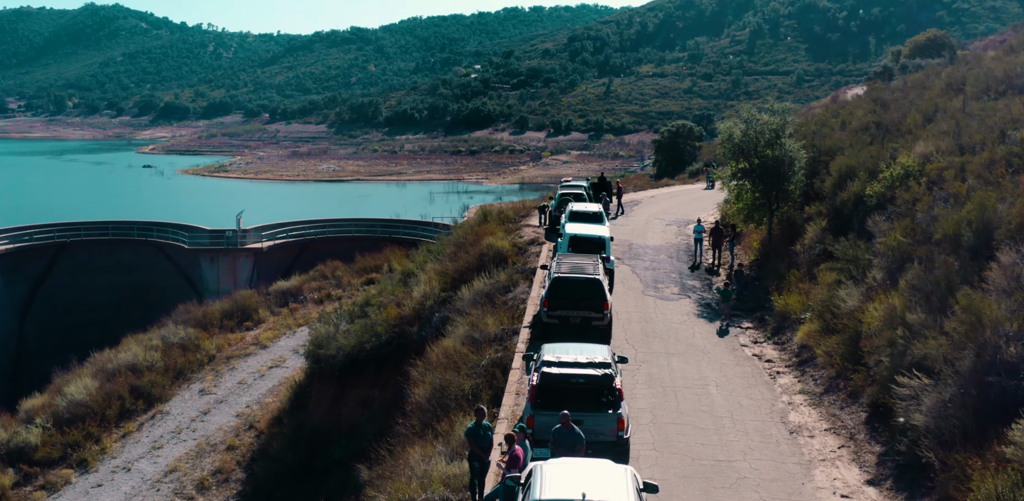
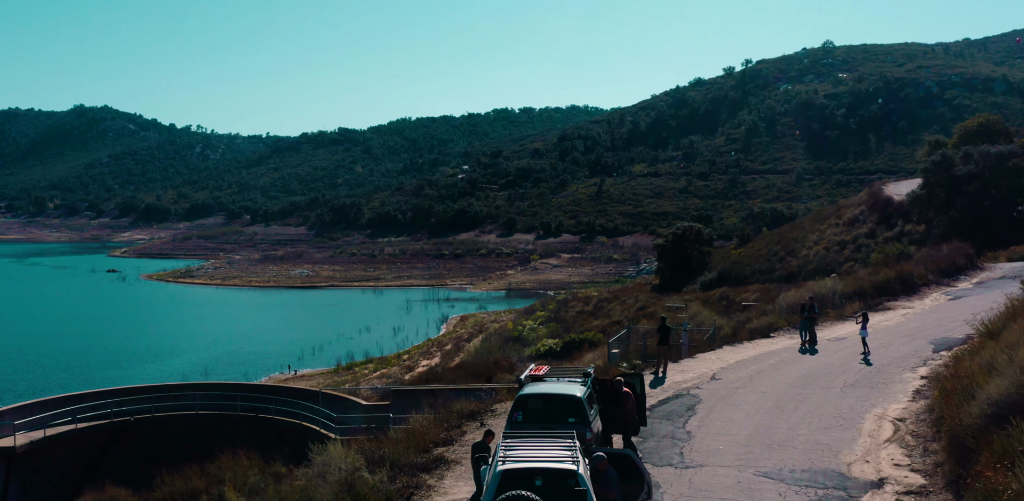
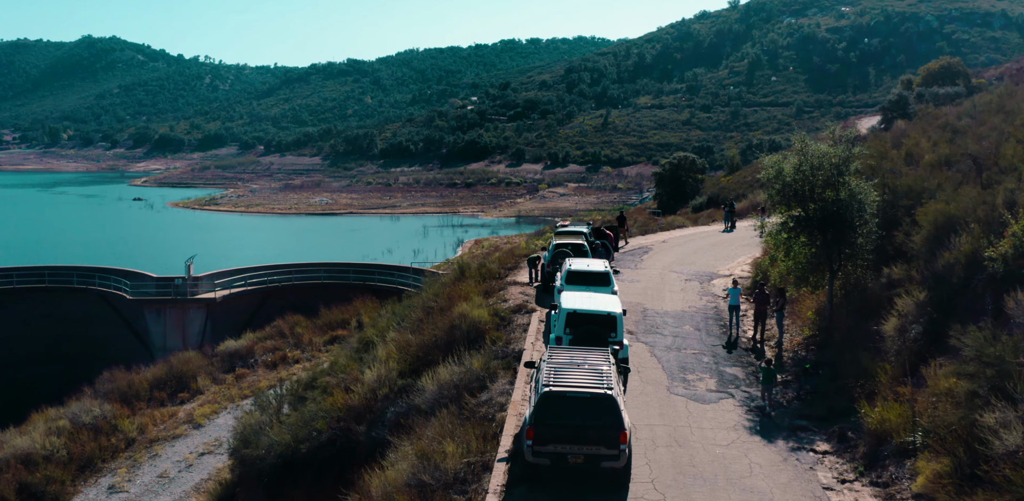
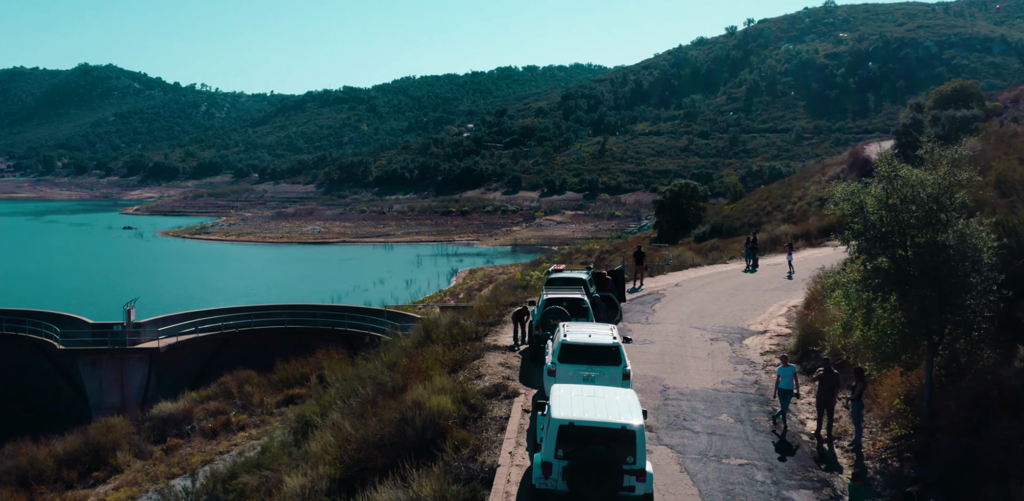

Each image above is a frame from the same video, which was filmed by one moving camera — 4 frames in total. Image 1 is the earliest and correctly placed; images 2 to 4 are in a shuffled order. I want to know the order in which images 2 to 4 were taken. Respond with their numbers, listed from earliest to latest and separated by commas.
3, 4, 2
